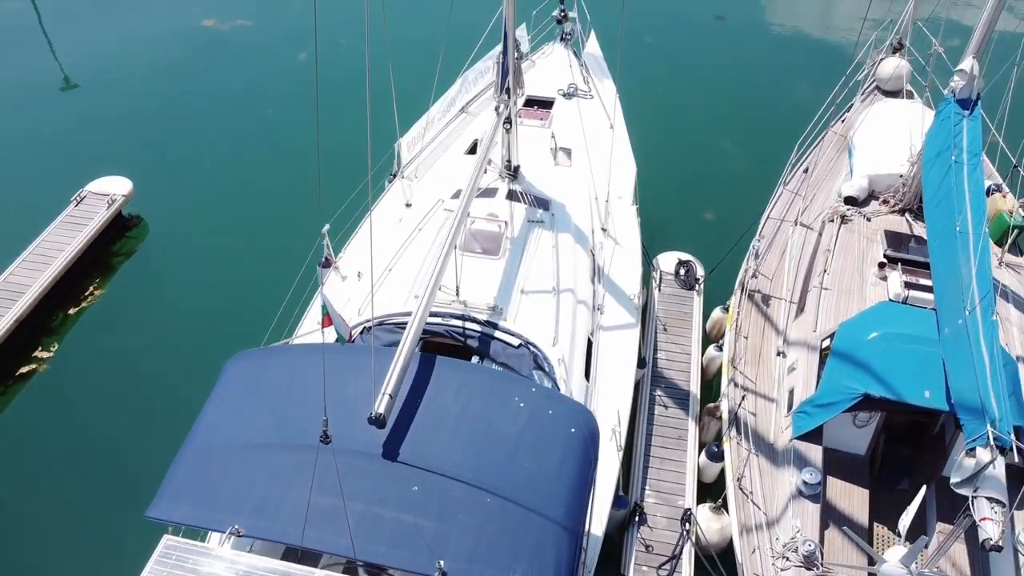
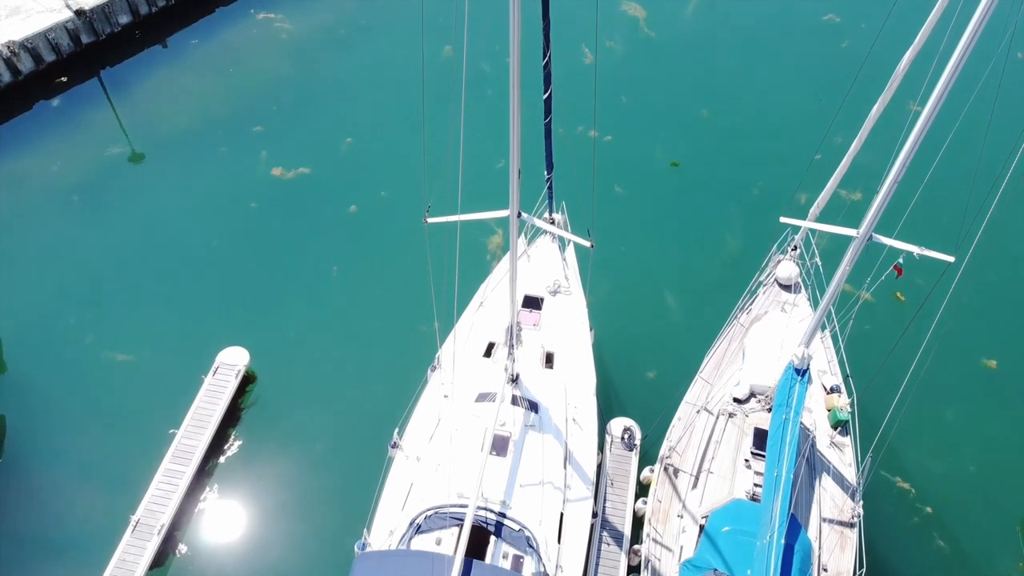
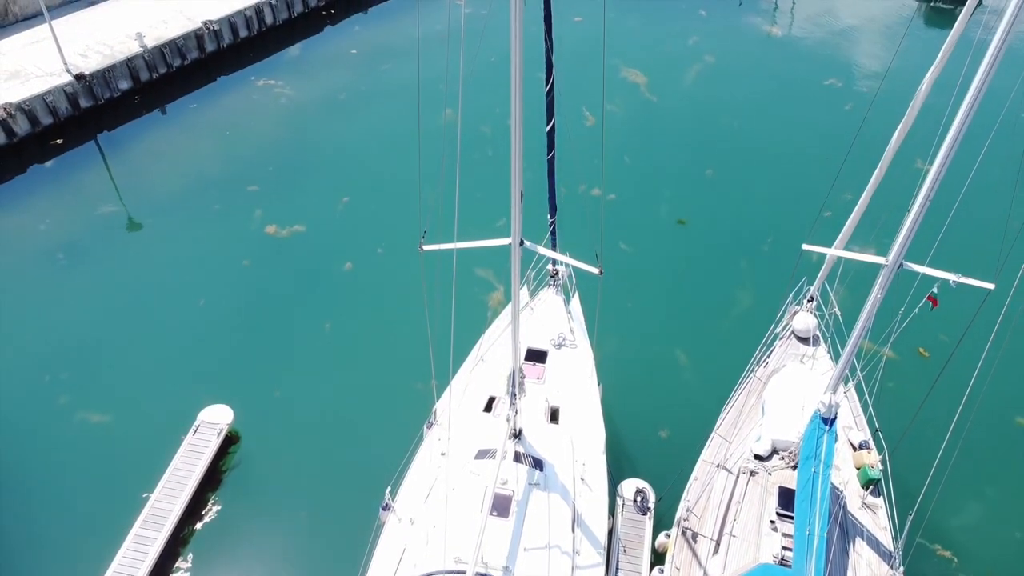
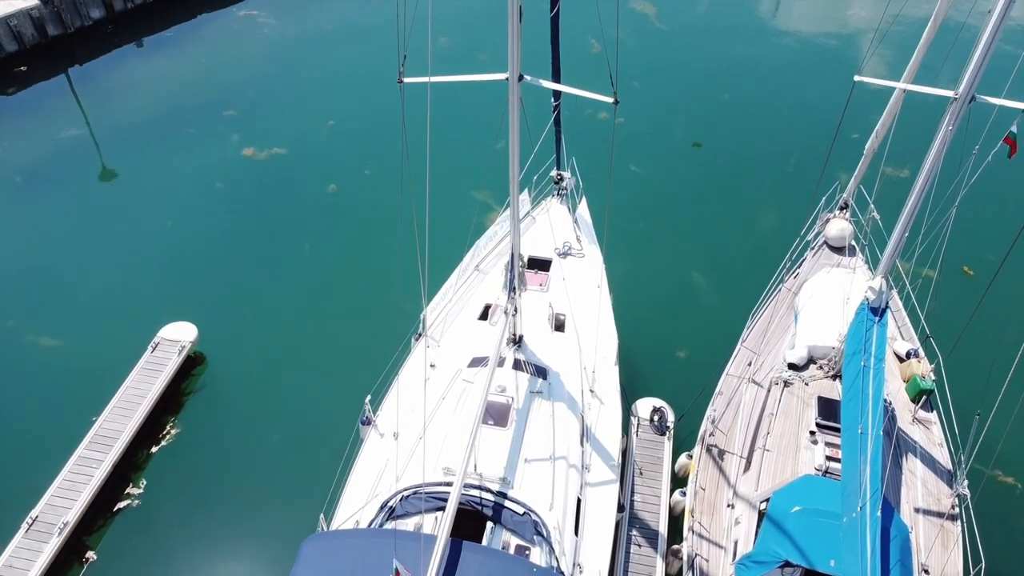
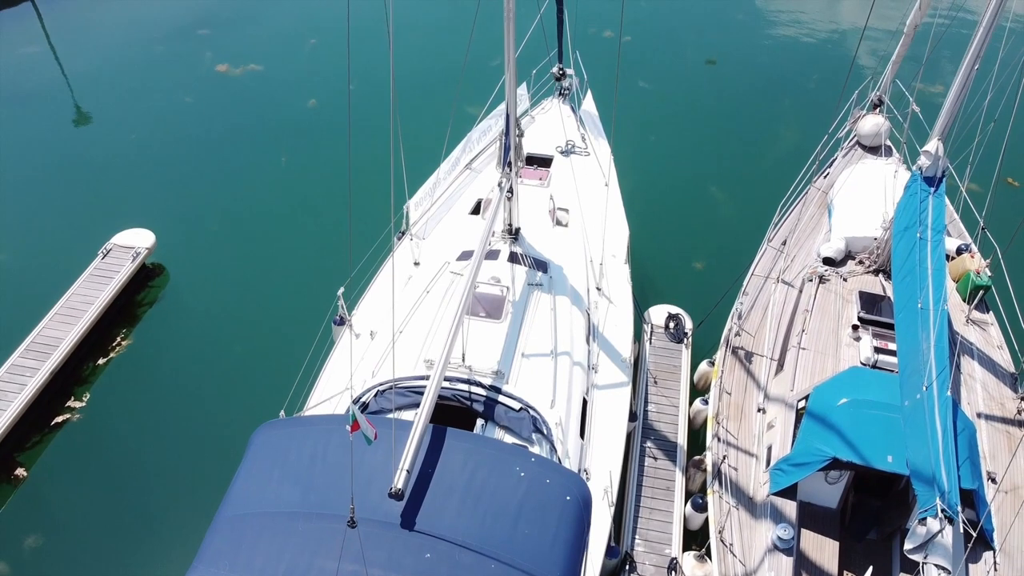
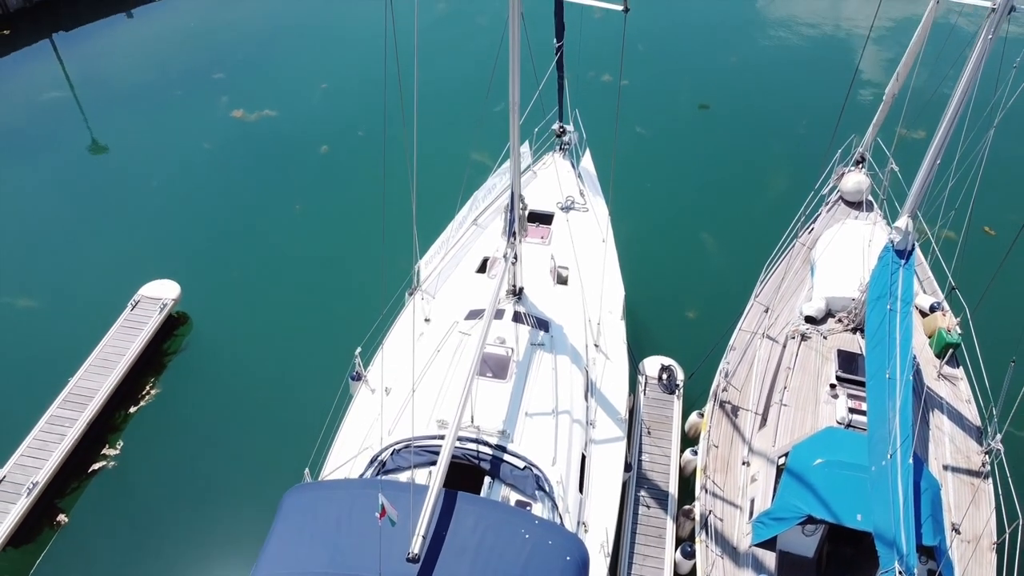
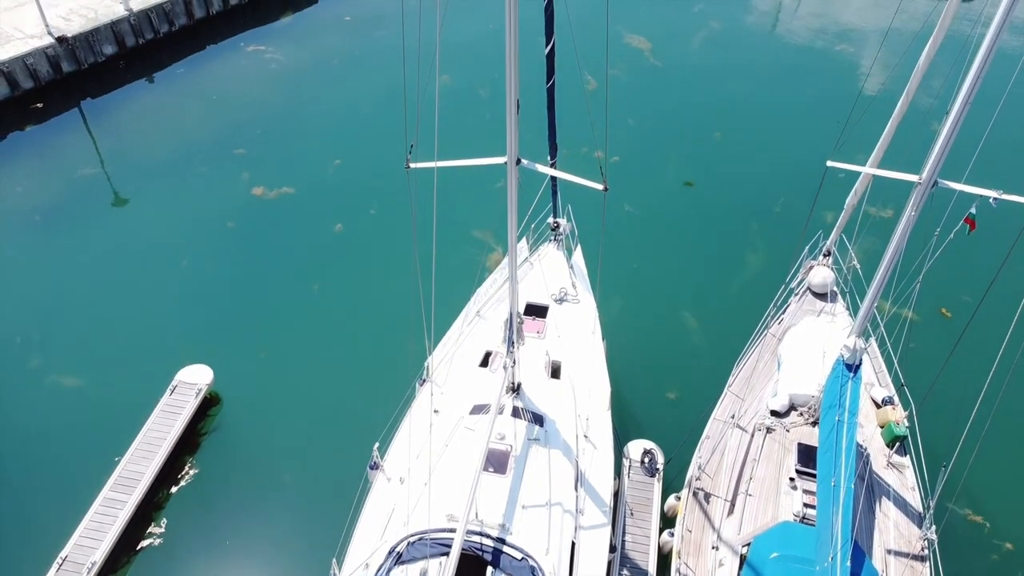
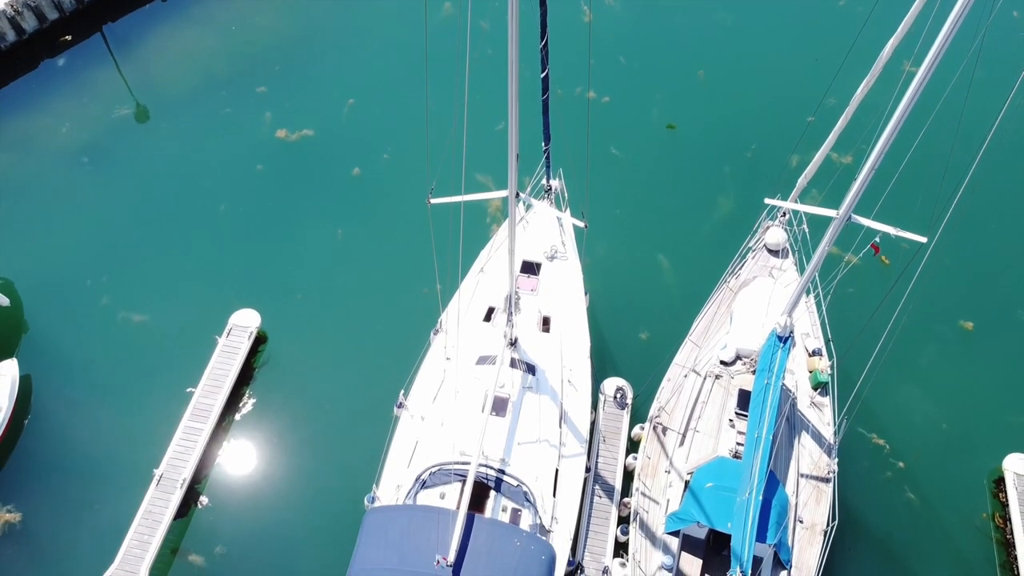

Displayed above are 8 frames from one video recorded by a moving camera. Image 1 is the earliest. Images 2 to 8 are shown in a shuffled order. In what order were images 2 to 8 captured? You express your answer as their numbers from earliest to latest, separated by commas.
5, 6, 4, 7, 3, 2, 8
